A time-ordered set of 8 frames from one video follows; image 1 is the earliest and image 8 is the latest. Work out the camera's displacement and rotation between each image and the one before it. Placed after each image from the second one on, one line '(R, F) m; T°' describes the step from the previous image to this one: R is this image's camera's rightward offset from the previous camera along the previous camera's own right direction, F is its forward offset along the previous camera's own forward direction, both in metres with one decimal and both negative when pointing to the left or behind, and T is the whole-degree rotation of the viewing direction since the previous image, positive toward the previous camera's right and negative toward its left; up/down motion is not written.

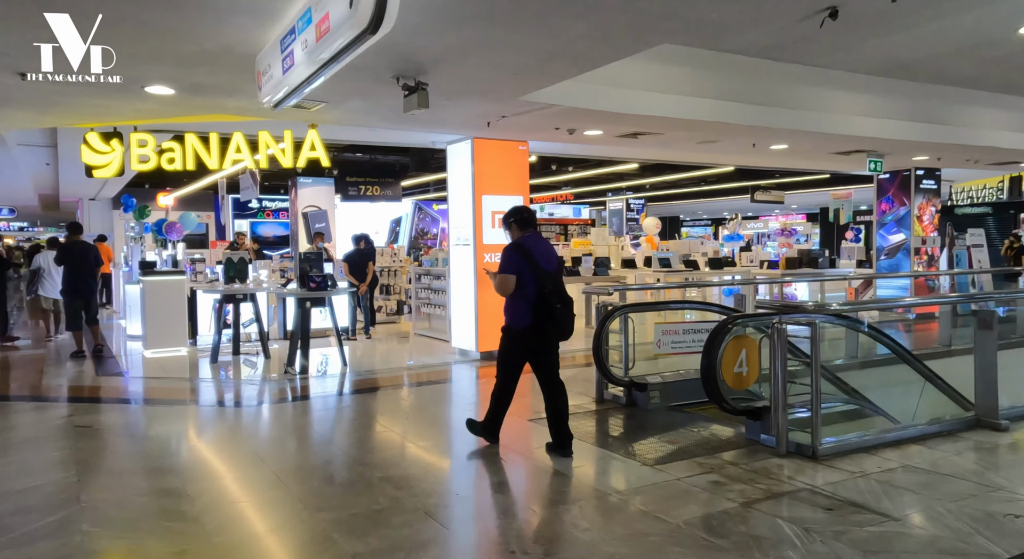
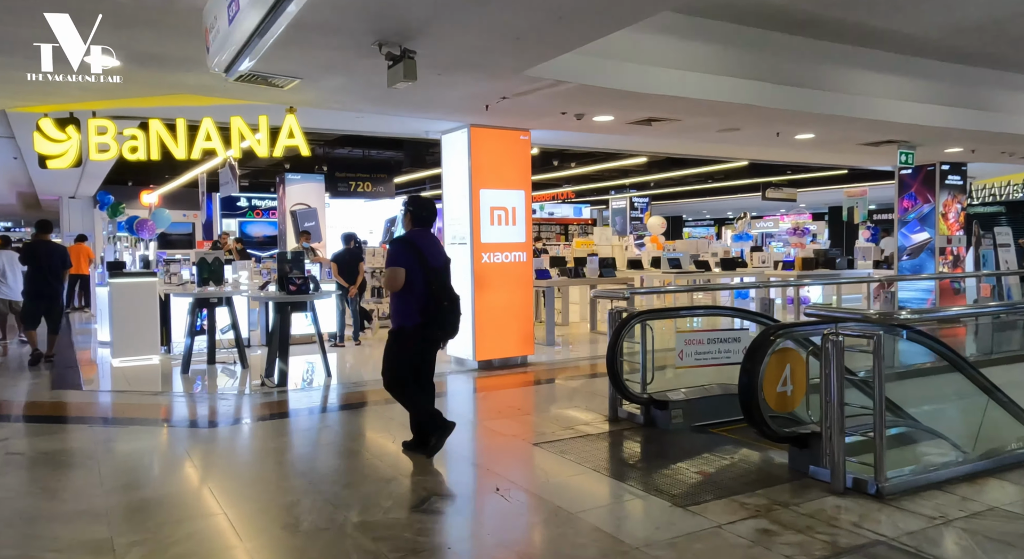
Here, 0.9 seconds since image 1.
(0.0, +0.8) m; 0°
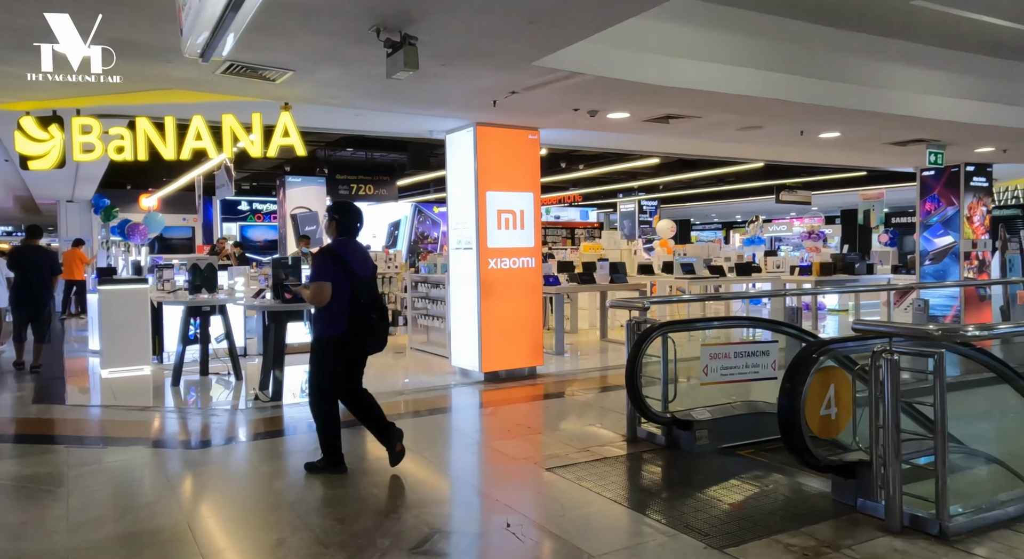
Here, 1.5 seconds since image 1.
(0.0, +0.4) m; 0°
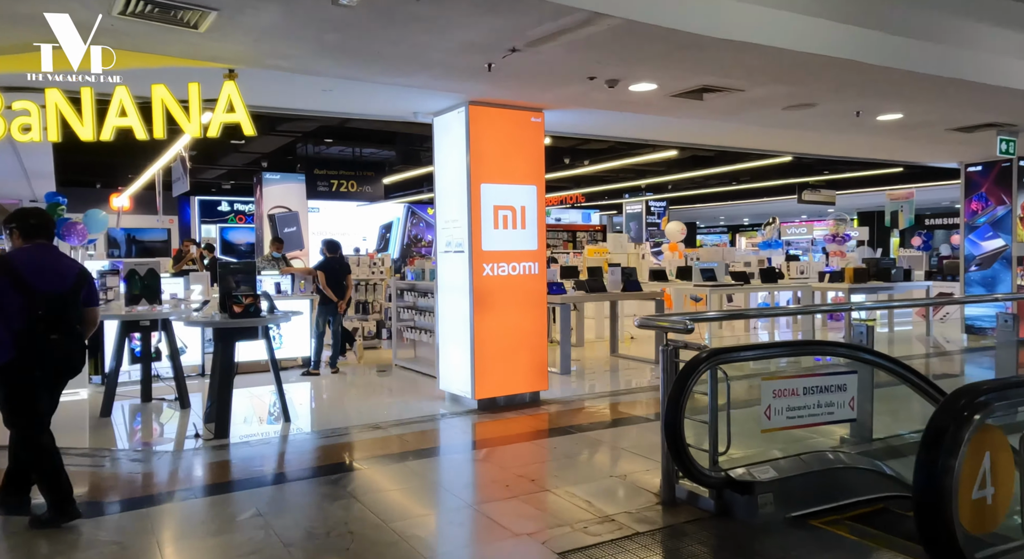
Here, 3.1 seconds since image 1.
(0.0, +1.2) m; 0°
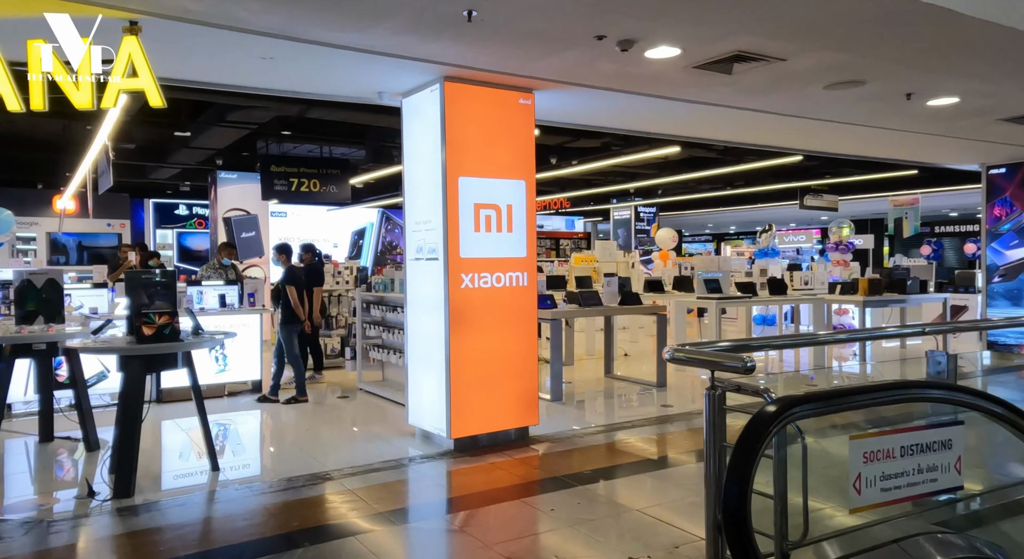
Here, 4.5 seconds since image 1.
(0.0, +1.1) m; +2°
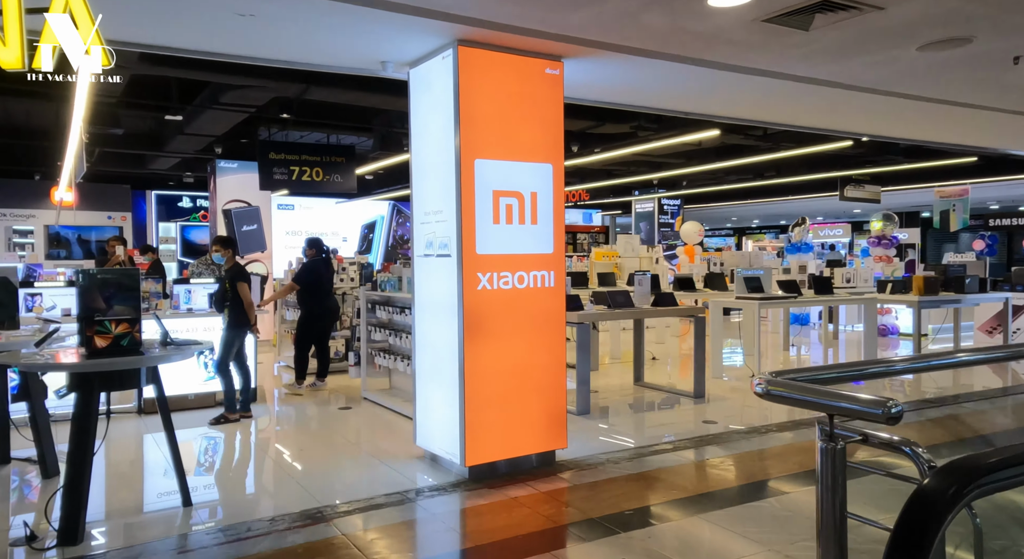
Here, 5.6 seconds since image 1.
(-0.1, +0.8) m; -1°
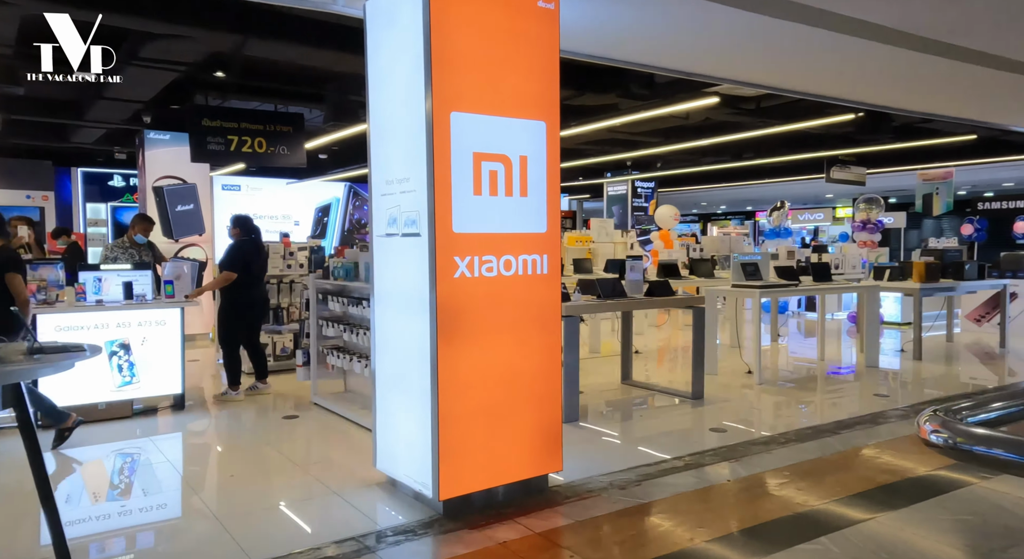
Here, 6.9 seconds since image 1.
(-0.1, +0.9) m; +3°
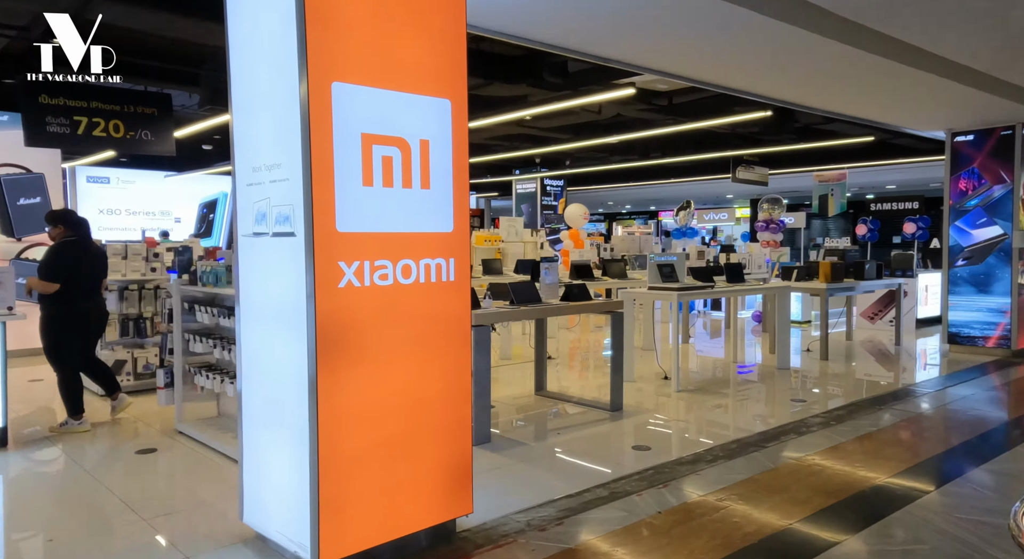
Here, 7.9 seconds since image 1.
(0.0, +0.6) m; +7°
